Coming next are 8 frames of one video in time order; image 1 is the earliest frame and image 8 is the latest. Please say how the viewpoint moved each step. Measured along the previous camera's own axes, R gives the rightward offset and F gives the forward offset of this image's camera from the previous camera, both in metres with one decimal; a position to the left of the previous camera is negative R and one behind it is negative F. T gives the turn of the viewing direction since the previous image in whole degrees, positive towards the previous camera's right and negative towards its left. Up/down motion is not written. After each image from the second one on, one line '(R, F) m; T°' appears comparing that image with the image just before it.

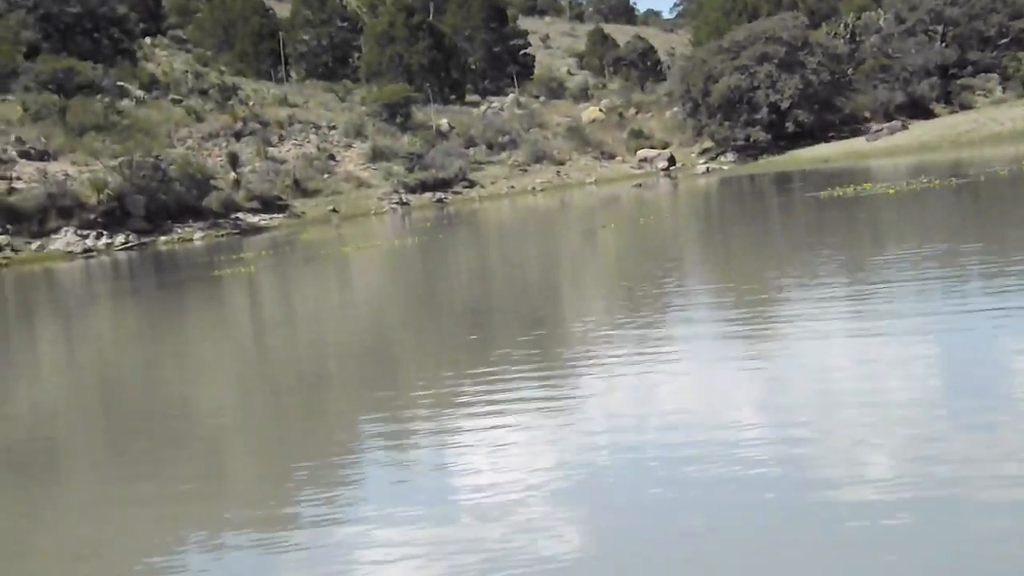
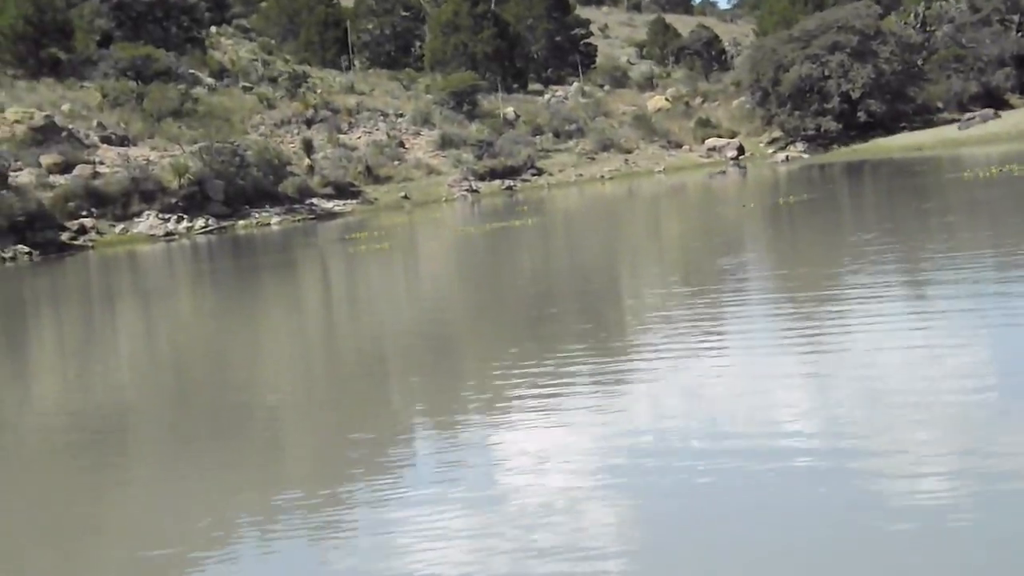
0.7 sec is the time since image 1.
(-0.5, -0.2) m; -2°
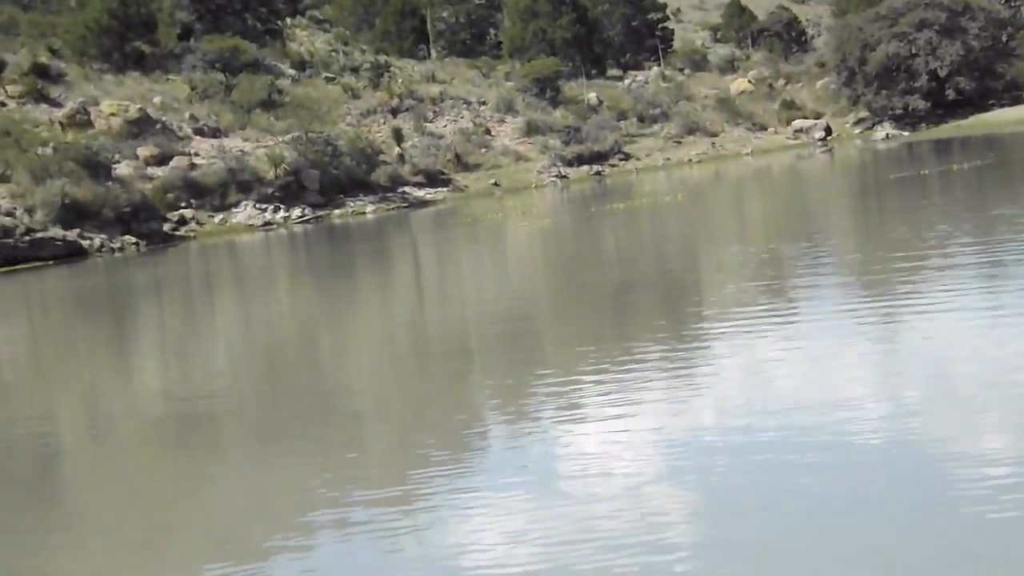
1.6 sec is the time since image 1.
(-0.8, 0.0) m; -2°
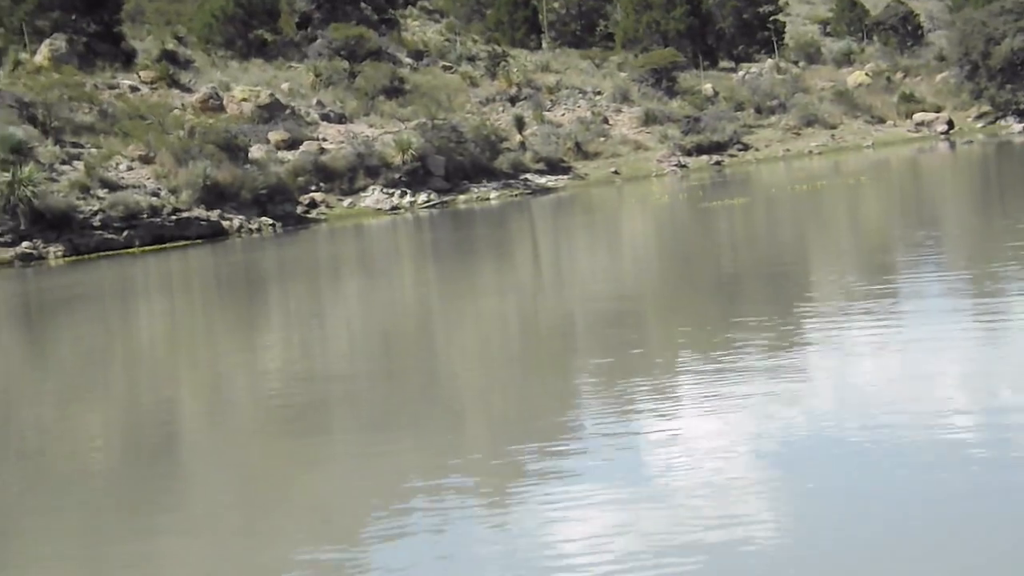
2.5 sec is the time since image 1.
(-0.7, -0.2) m; -3°
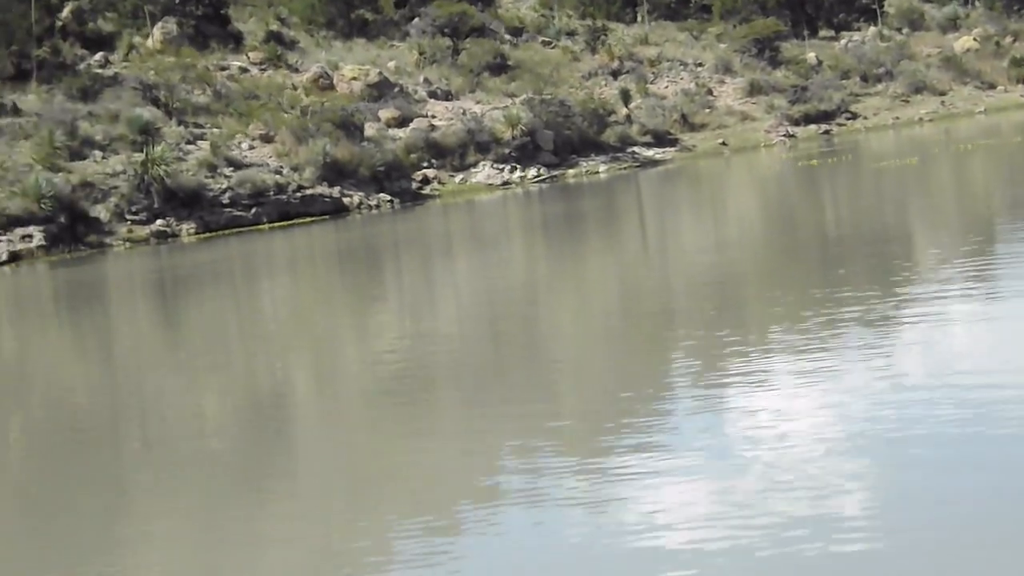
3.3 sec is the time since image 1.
(-0.6, -0.1) m; -3°
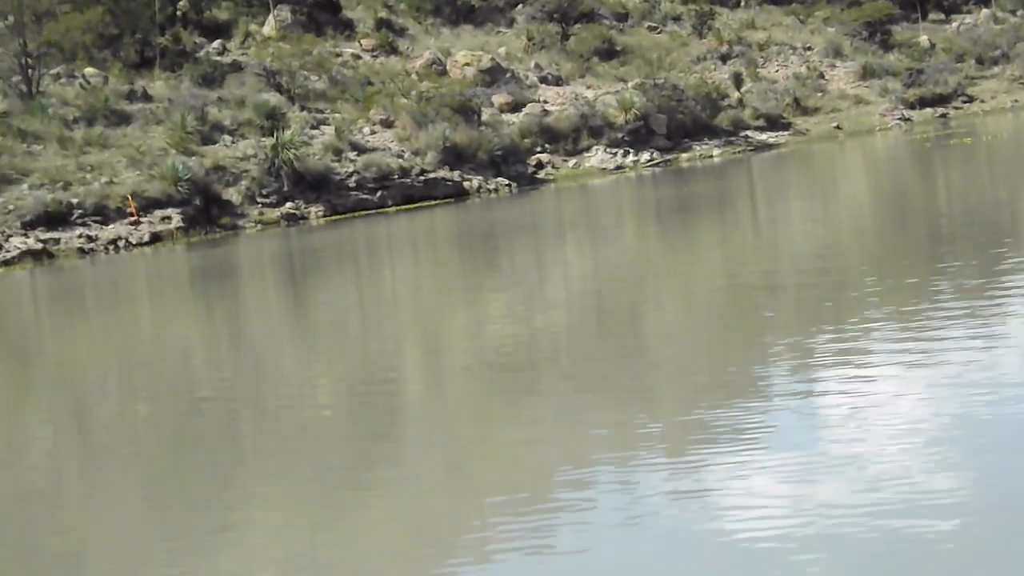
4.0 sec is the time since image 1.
(-0.6, -0.1) m; -3°
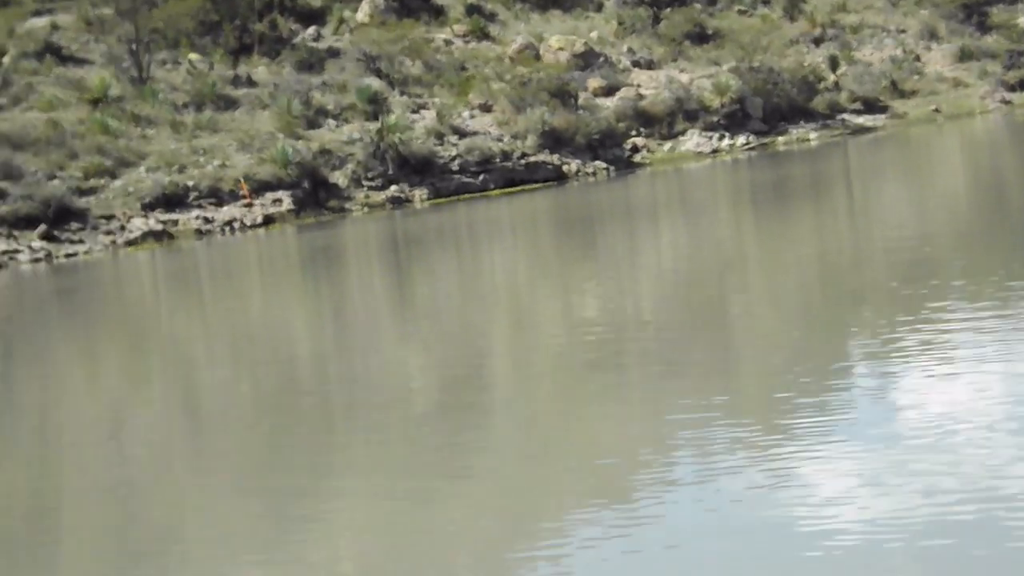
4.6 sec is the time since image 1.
(-0.5, -0.1) m; -3°
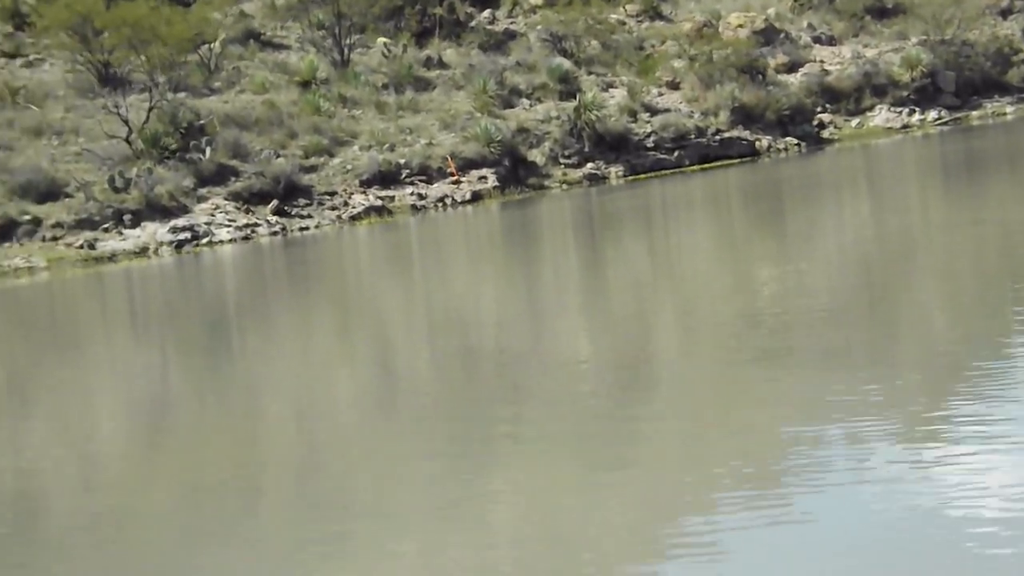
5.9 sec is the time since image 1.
(-1.0, -0.1) m; -5°
